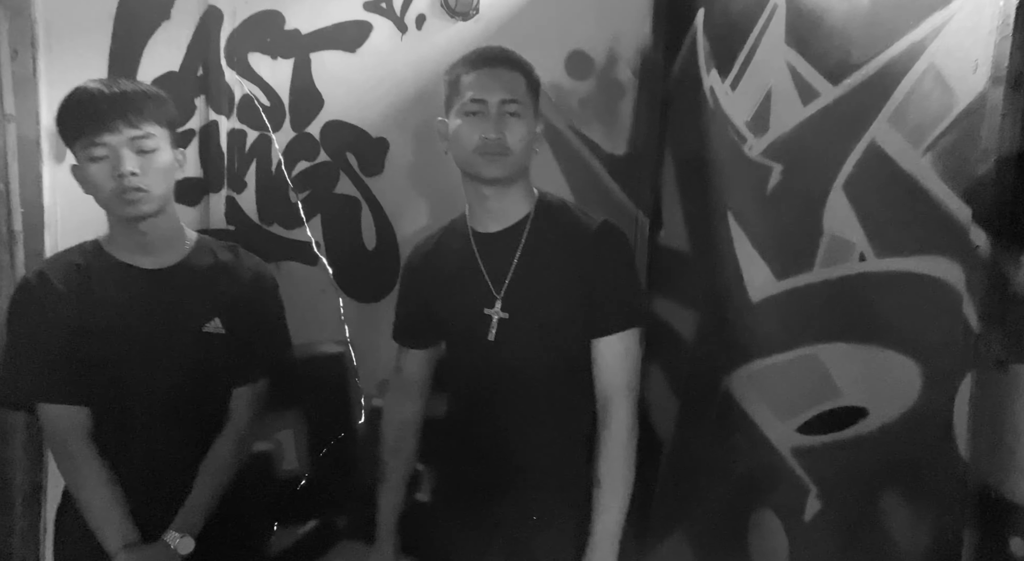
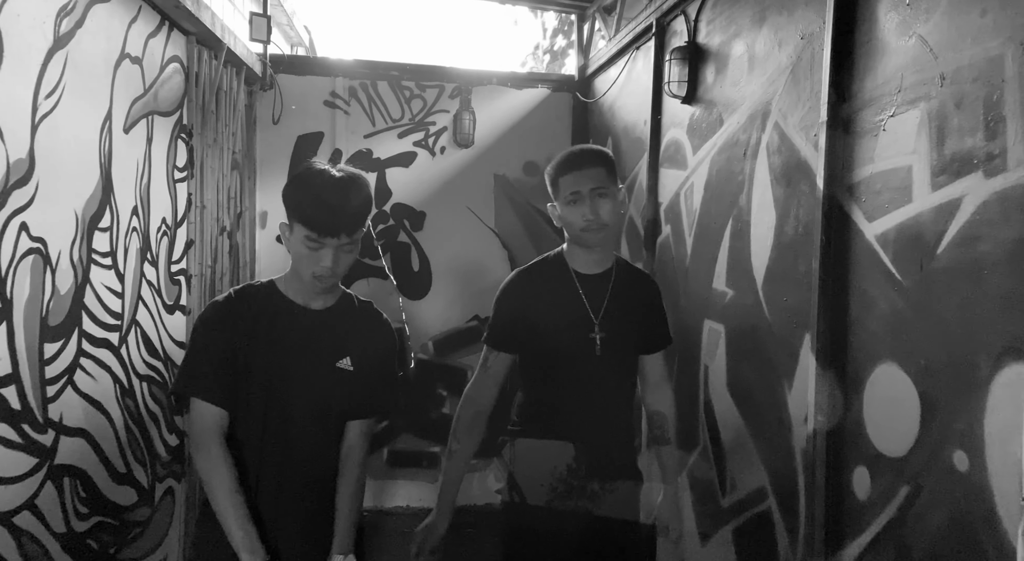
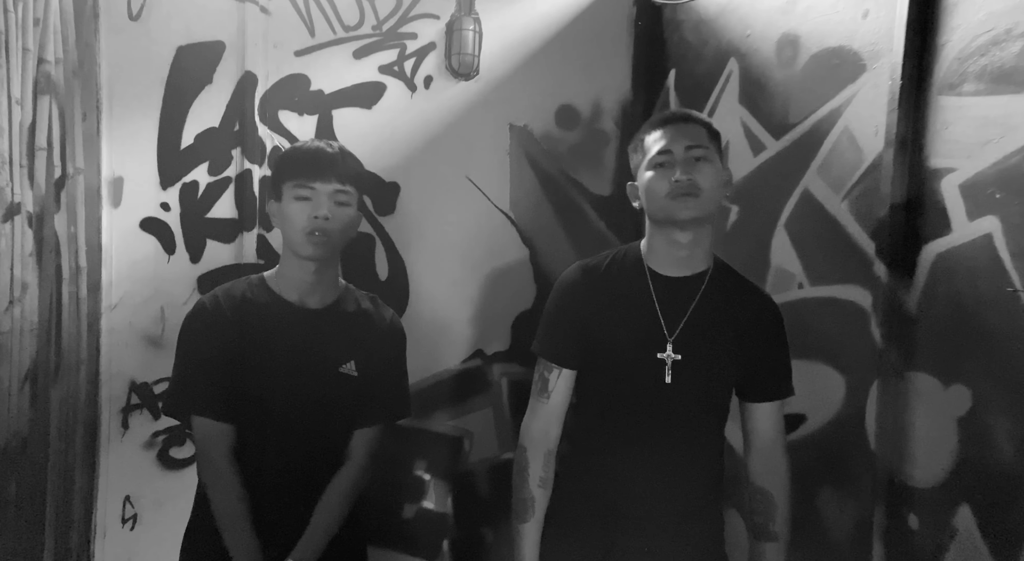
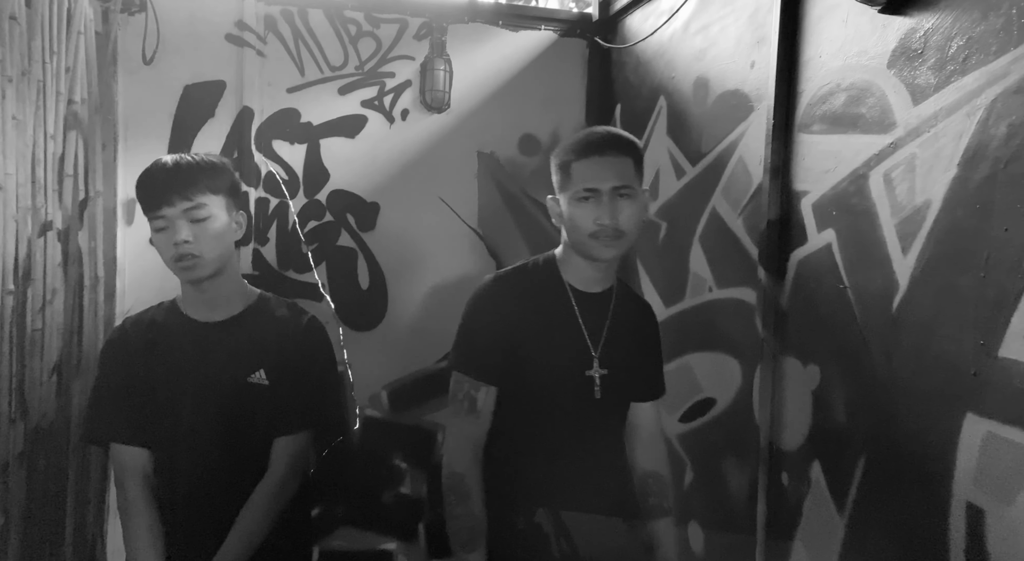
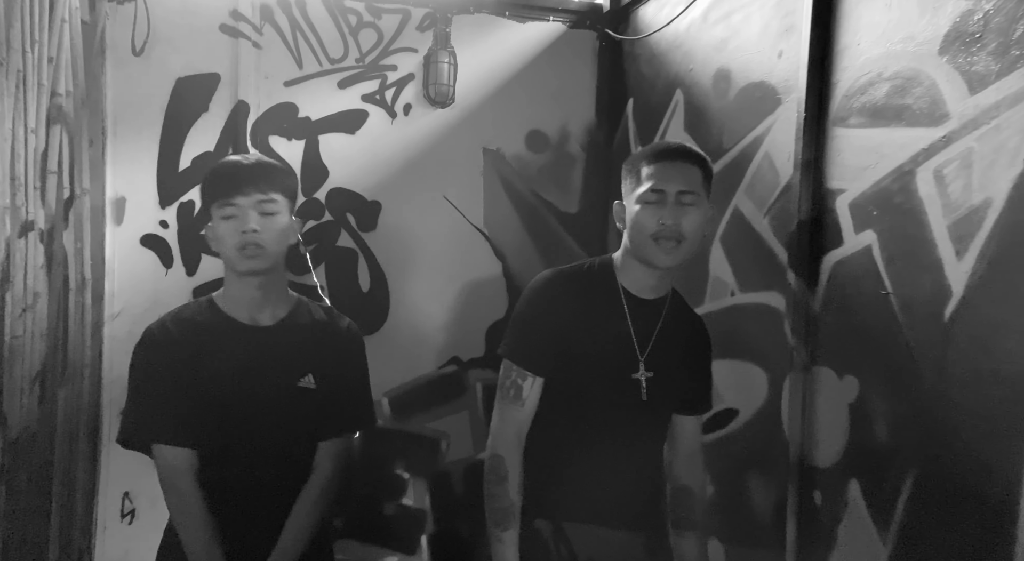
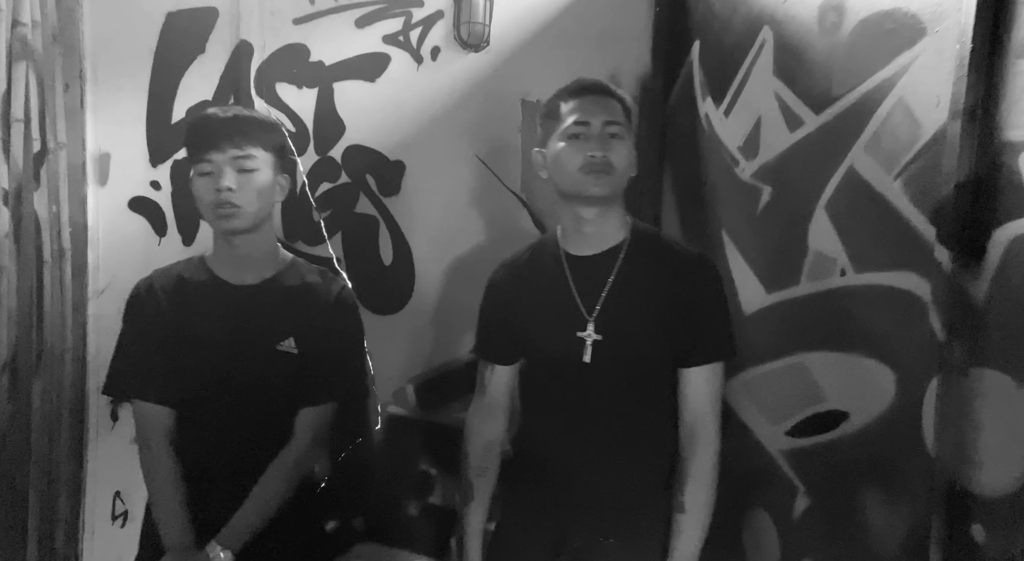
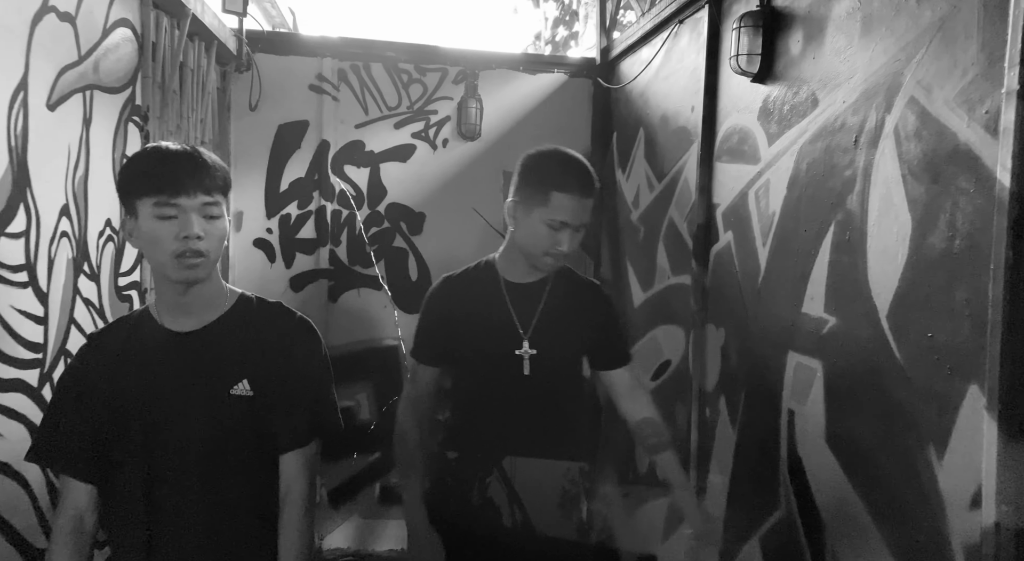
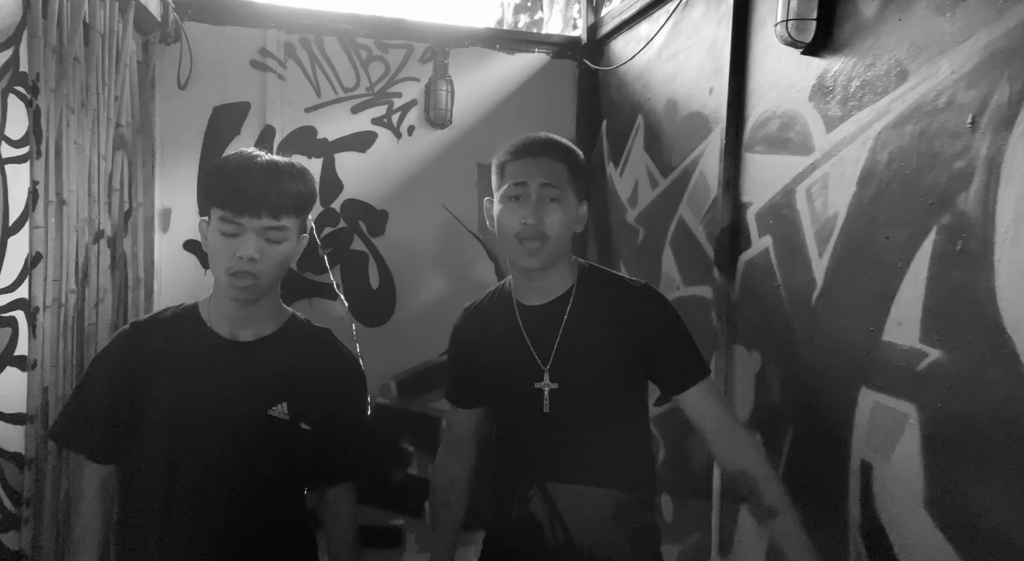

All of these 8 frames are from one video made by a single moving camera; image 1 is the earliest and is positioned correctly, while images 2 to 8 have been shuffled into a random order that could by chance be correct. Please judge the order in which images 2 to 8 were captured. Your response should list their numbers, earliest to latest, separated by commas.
6, 3, 5, 4, 8, 7, 2
